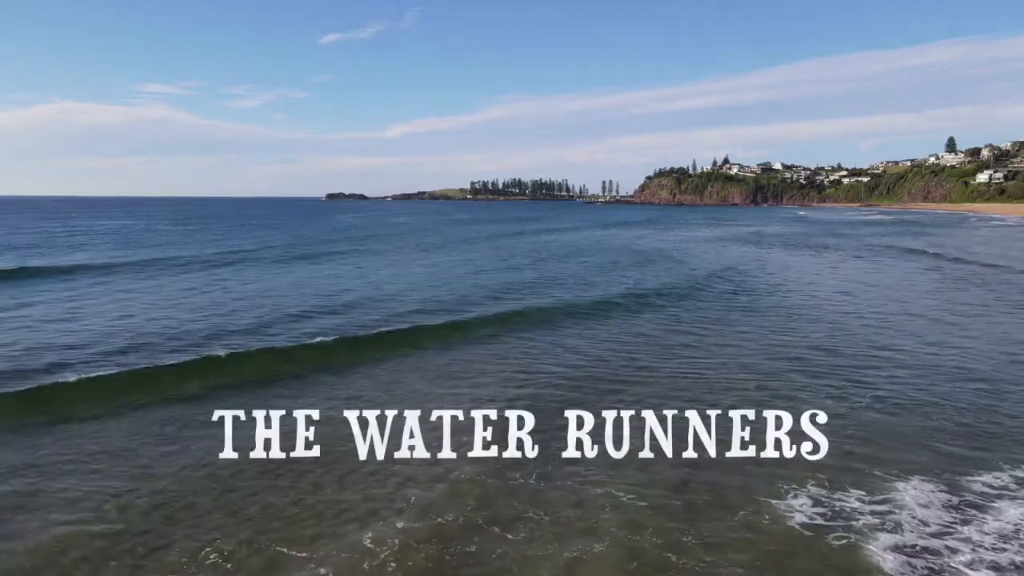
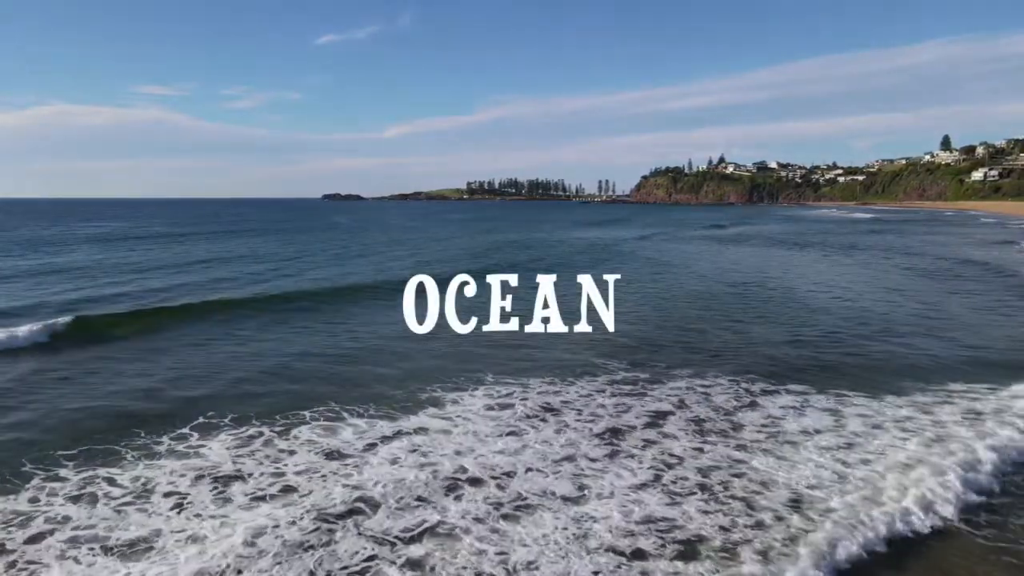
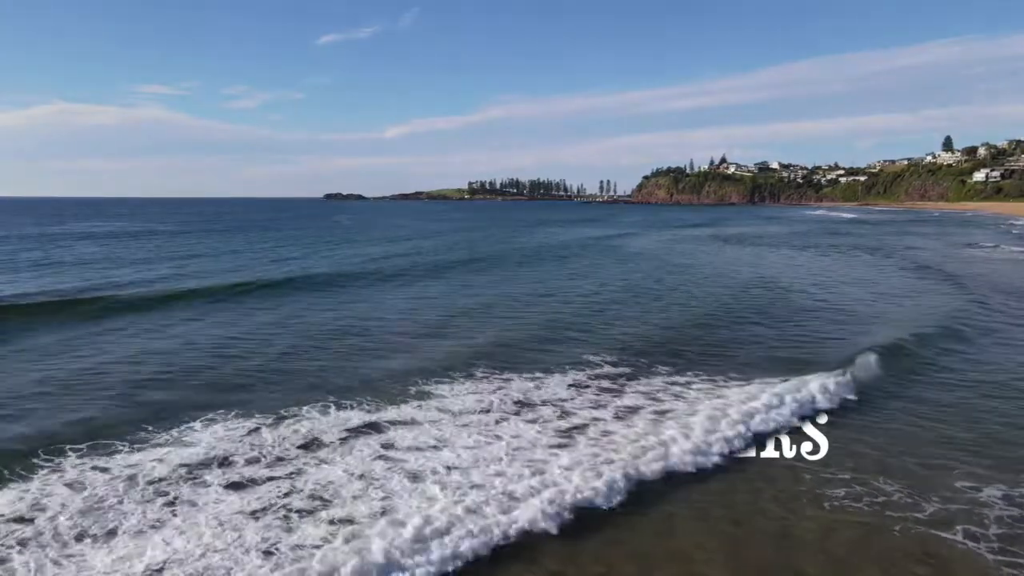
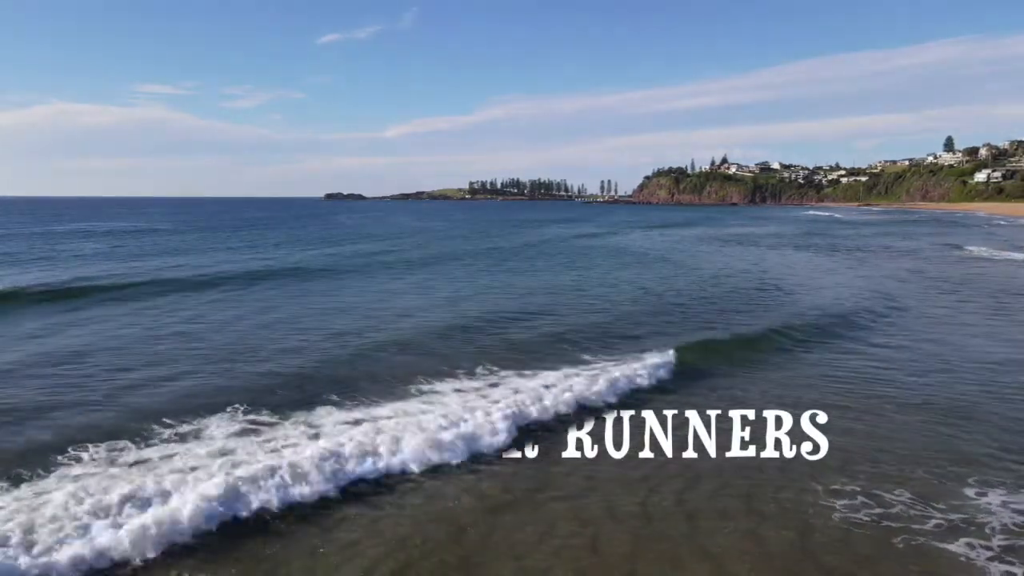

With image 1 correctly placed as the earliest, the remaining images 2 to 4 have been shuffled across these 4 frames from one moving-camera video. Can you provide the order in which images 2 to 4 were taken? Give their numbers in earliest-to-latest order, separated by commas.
4, 3, 2
